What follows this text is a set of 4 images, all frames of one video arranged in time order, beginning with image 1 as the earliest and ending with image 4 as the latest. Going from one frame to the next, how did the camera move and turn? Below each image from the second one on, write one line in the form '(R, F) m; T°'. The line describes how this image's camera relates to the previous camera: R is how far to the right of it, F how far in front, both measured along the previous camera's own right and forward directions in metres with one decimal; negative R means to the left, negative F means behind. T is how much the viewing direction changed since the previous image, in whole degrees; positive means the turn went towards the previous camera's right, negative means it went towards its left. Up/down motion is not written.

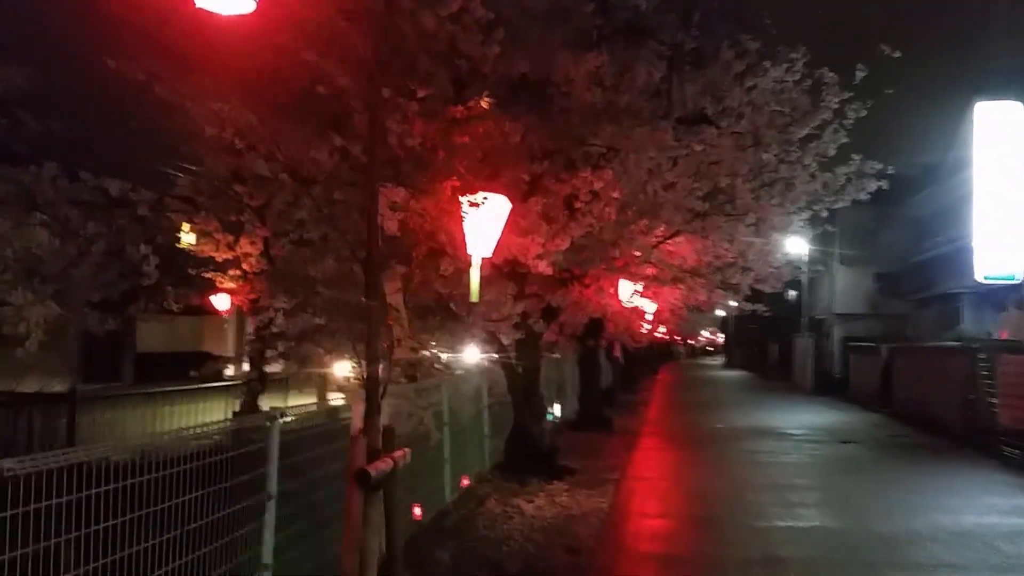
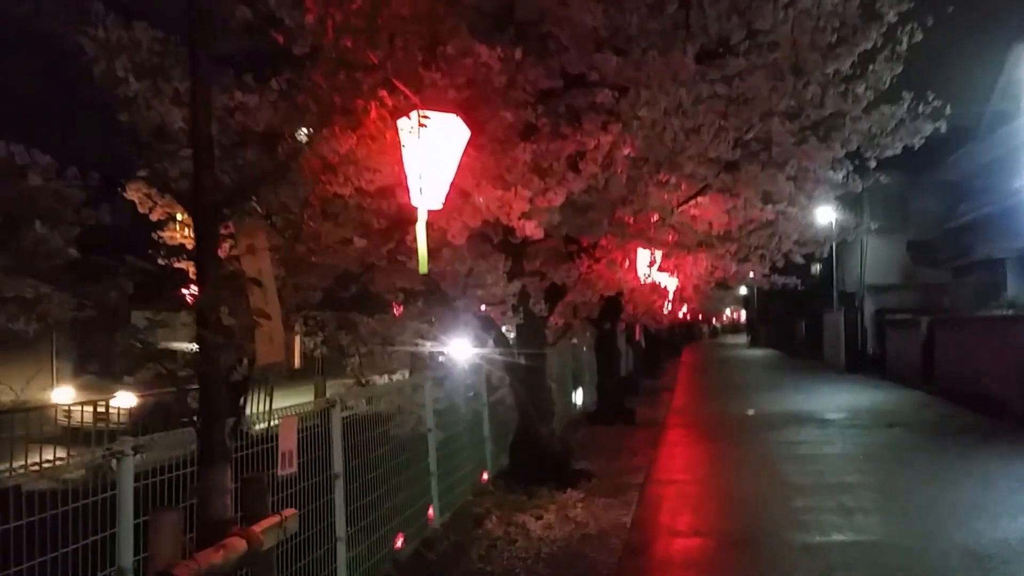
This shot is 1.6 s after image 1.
(+0.2, +1.9) m; -1°
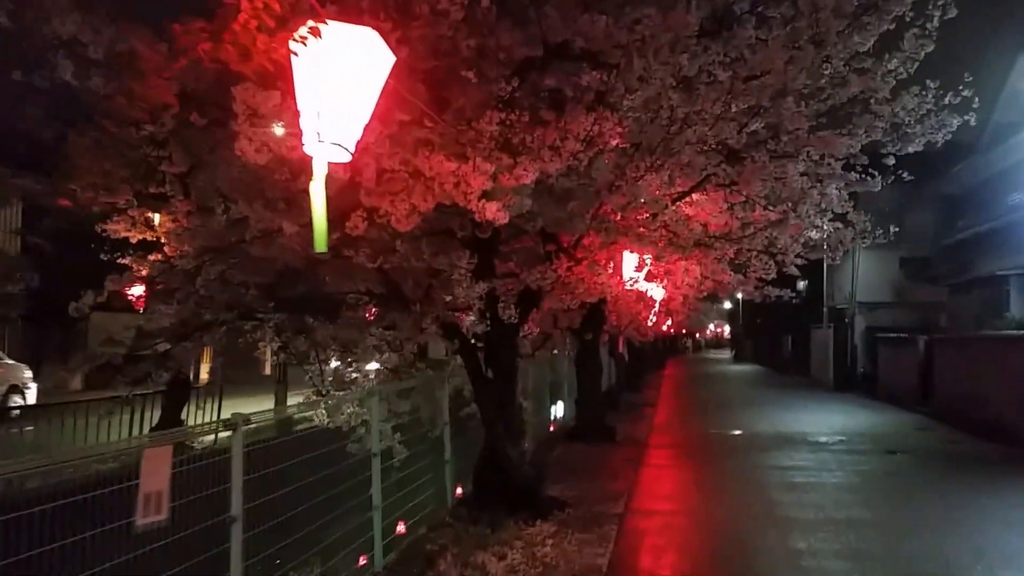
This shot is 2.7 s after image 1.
(+0.1, +1.3) m; +1°
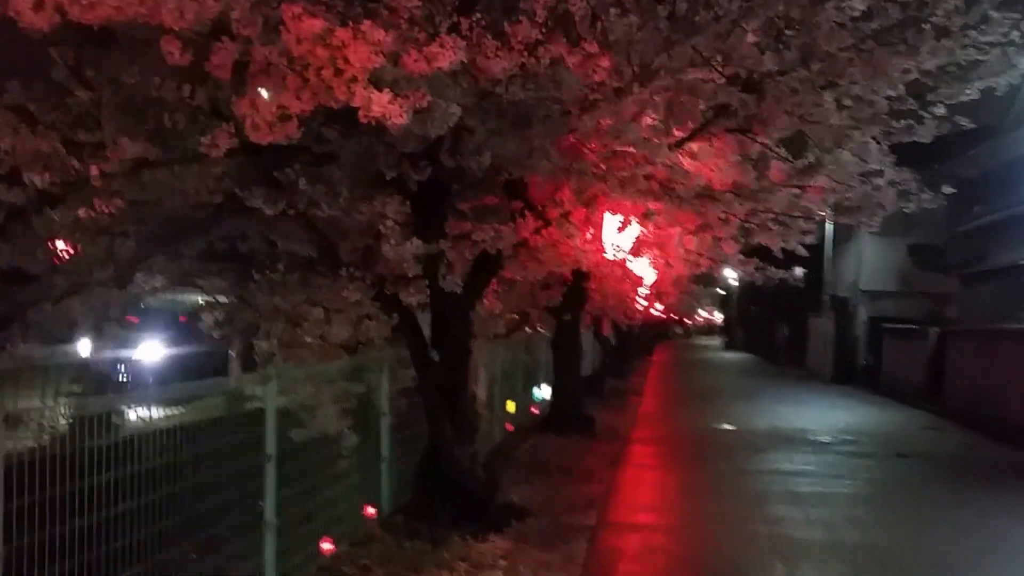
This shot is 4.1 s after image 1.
(+0.3, +1.8) m; 0°
